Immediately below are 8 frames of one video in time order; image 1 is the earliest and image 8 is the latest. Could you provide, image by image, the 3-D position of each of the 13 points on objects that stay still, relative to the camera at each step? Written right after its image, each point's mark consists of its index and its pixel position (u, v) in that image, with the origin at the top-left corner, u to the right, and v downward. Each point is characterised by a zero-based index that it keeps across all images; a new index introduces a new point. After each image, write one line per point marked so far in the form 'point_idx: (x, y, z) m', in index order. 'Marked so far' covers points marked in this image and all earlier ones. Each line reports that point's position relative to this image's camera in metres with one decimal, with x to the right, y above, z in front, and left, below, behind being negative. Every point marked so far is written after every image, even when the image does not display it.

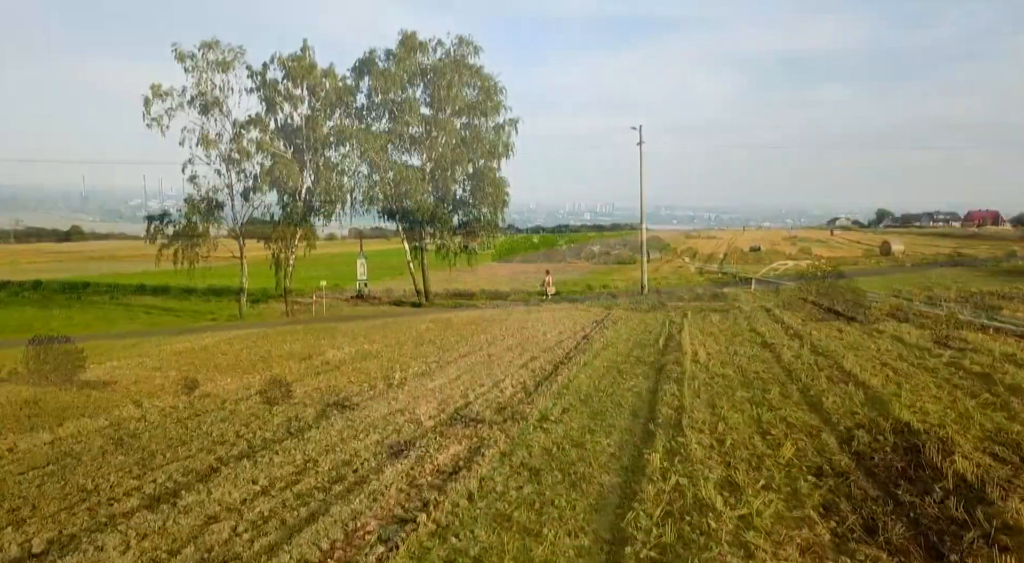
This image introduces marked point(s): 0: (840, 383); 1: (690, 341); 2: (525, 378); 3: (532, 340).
0: (+4.1, -1.3, +9.3) m
1: (+3.5, -1.2, +14.6) m
2: (+0.2, -1.6, +11.9) m
3: (+0.5, -1.4, +17.4) m
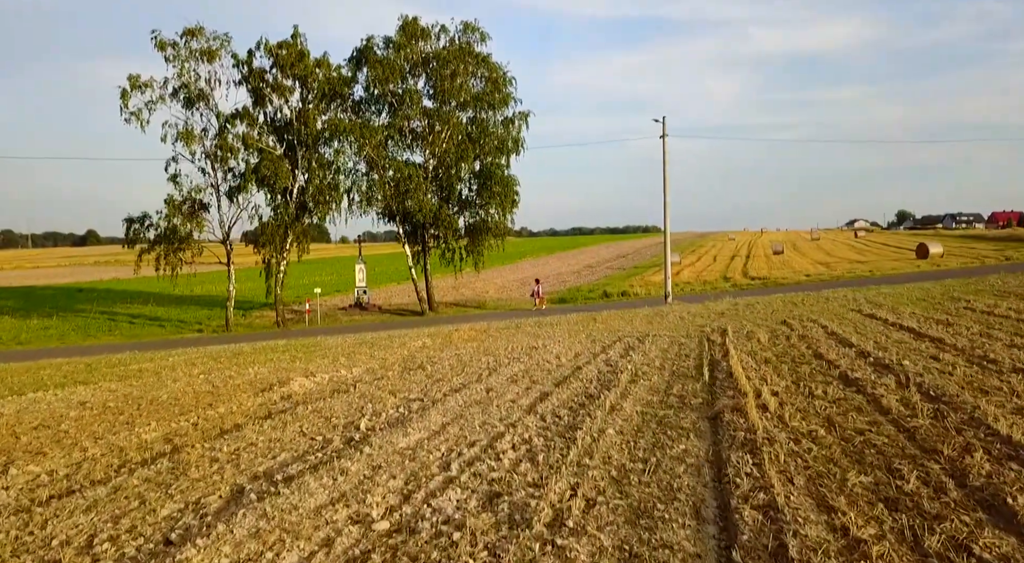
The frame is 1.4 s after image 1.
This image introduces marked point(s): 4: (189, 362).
0: (+4.1, -1.5, +6.1) m
1: (+3.6, -1.4, +11.5) m
2: (+0.2, -1.8, +8.8) m
3: (+0.6, -1.6, +14.3) m
4: (-8.5, -2.2, +19.3) m
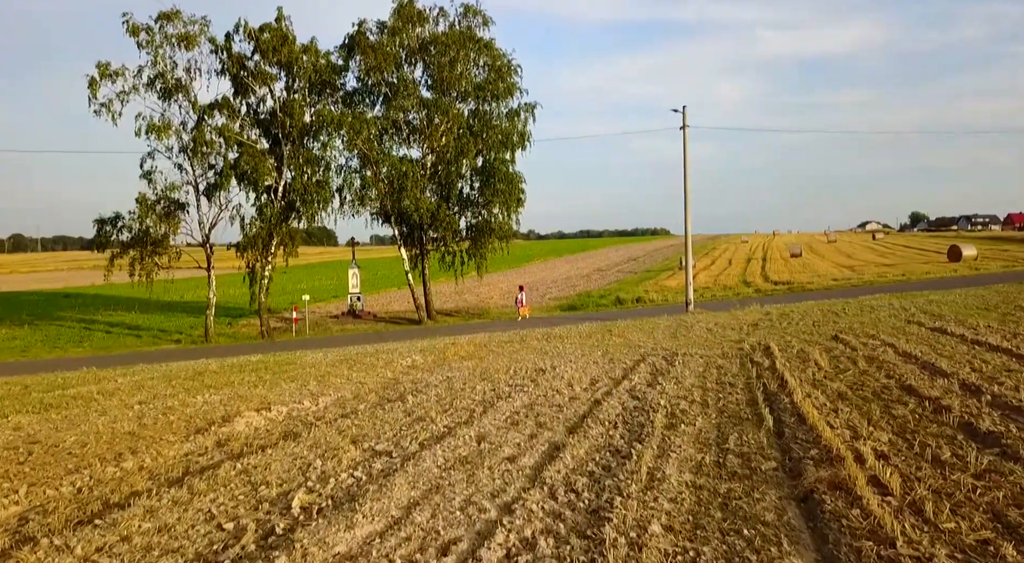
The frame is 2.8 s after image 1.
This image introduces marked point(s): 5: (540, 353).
0: (+4.0, -1.6, +3.1) m
1: (+3.6, -1.6, +8.5) m
2: (+0.2, -1.9, +5.9) m
3: (+0.6, -1.8, +11.4) m
4: (-8.4, -2.4, +16.5) m
5: (+0.7, -1.8, +17.8) m
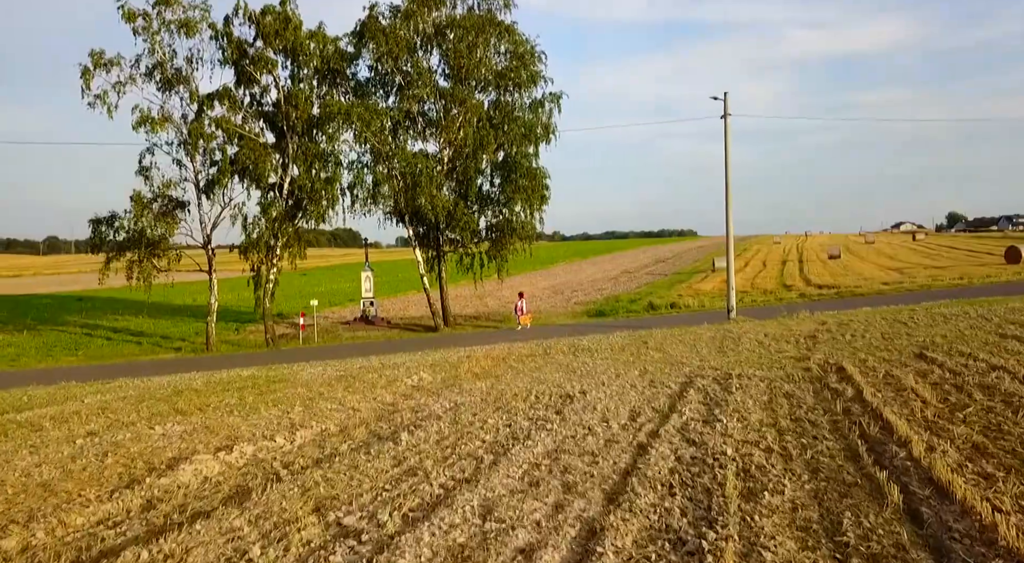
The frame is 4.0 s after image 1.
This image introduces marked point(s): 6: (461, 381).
0: (+4.0, -1.7, +0.5) m
1: (+3.7, -1.7, +5.9) m
2: (+0.3, -2.1, +3.4) m
3: (+0.8, -1.9, +8.9) m
4: (-8.0, -2.5, +14.3) m
5: (+1.1, -1.9, +15.3) m
6: (-1.0, -2.0, +15.2) m
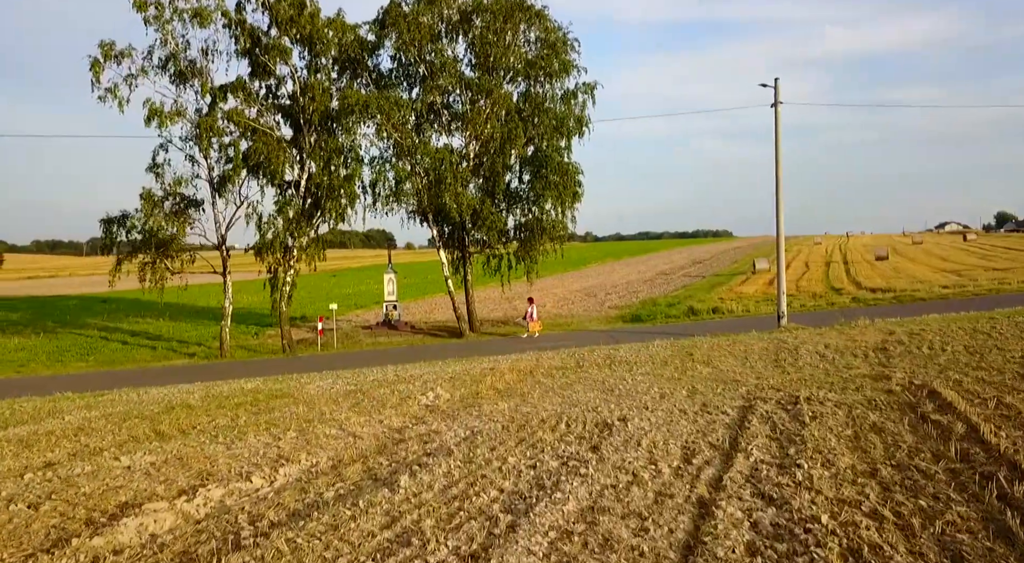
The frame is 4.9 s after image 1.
0: (+3.8, -1.8, -1.6) m
1: (+3.8, -1.8, +3.8) m
2: (+0.2, -2.1, +1.5) m
3: (+1.1, -2.0, +6.9) m
4: (-7.5, -2.6, +12.7) m
5: (+1.6, -2.0, +13.3) m
6: (-0.5, -2.1, +13.3) m
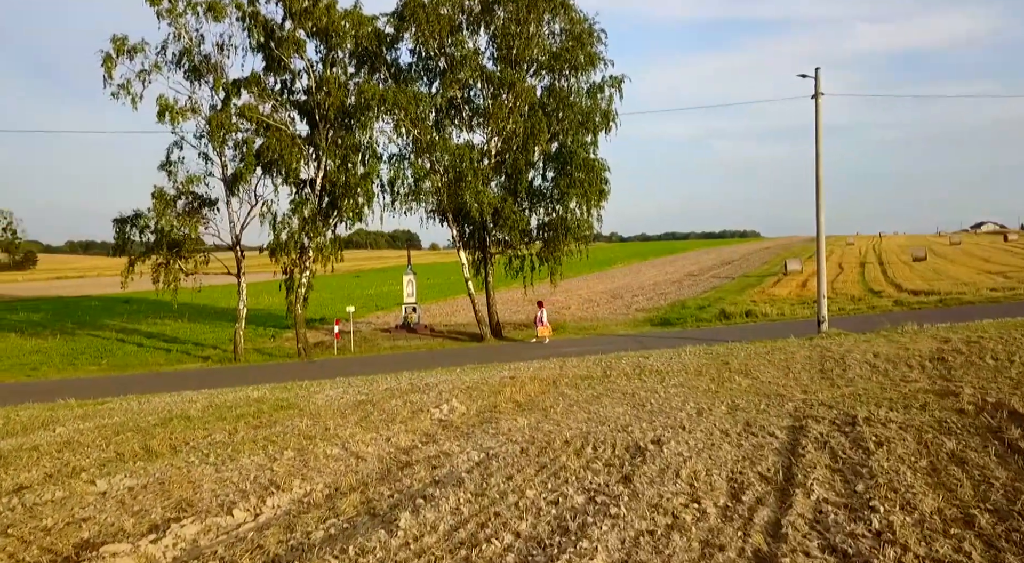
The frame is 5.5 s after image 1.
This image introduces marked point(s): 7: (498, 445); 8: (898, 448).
0: (+3.7, -1.9, -2.9) m
1: (+3.8, -1.9, +2.5) m
2: (+0.2, -2.2, +0.3) m
3: (+1.2, -2.1, +5.7) m
4: (-7.2, -2.6, +11.8) m
5: (+2.0, -2.0, +12.1) m
6: (-0.2, -2.2, +12.2) m
7: (-0.2, -2.2, +10.0) m
8: (+4.4, -1.9, +8.4) m
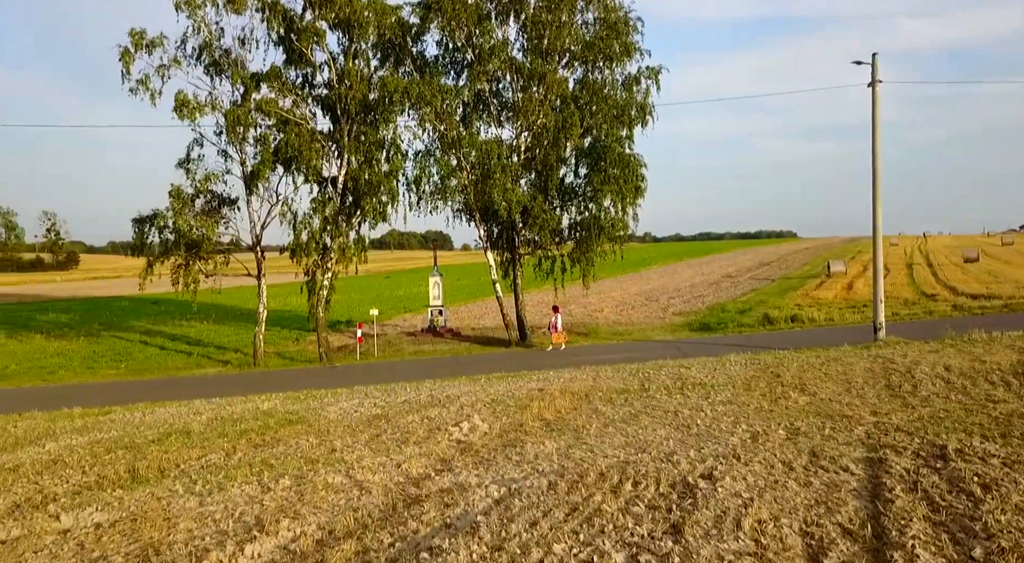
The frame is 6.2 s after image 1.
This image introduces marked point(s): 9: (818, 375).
0: (+3.4, -1.9, -4.4) m
1: (+3.8, -1.9, +1.0) m
2: (+0.1, -2.2, -1.1) m
3: (+1.3, -2.1, +4.3) m
4: (-6.8, -2.7, +10.7) m
5: (+2.4, -2.1, +10.7) m
6: (+0.2, -2.3, +10.8) m
7: (+0.1, -2.3, +8.7) m
8: (+4.6, -2.0, +6.9) m
9: (+6.2, -1.9, +14.9) m
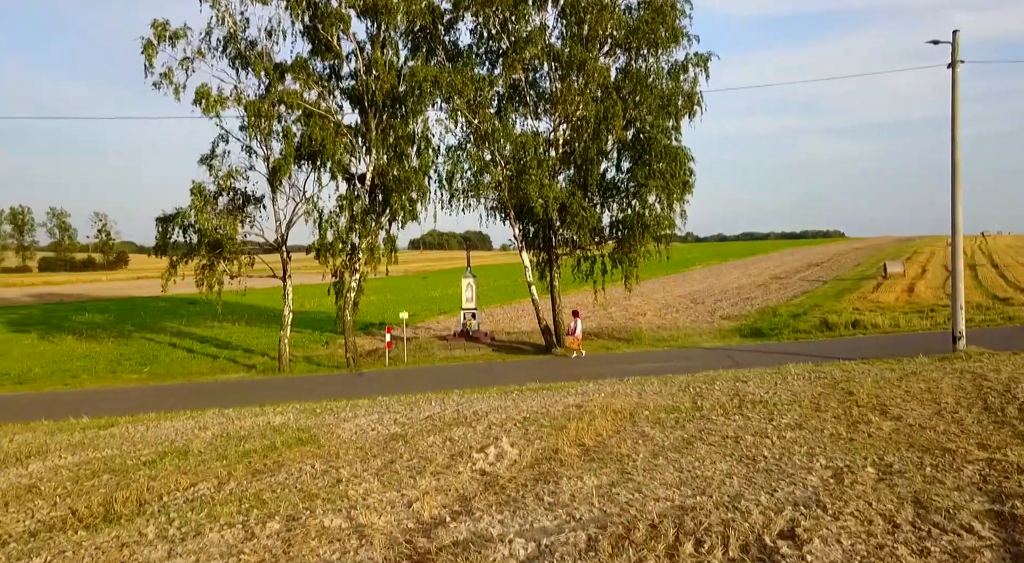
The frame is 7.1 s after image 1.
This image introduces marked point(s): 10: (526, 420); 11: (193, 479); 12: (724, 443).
0: (+3.0, -2.0, -6.1) m
1: (+3.7, -2.0, -0.7) m
2: (-0.1, -2.3, -2.6) m
3: (+1.4, -2.2, +2.7) m
4: (-6.4, -2.7, +9.5) m
5: (+2.8, -2.2, +9.0) m
6: (+0.6, -2.3, +9.2) m
7: (+0.4, -2.3, +7.1) m
8: (+4.8, -2.0, +5.1) m
9: (+6.8, -2.0, +13.0) m
10: (+0.3, -2.3, +12.6) m
11: (-4.2, -2.6, +9.9) m
12: (+2.9, -2.2, +10.2) m
